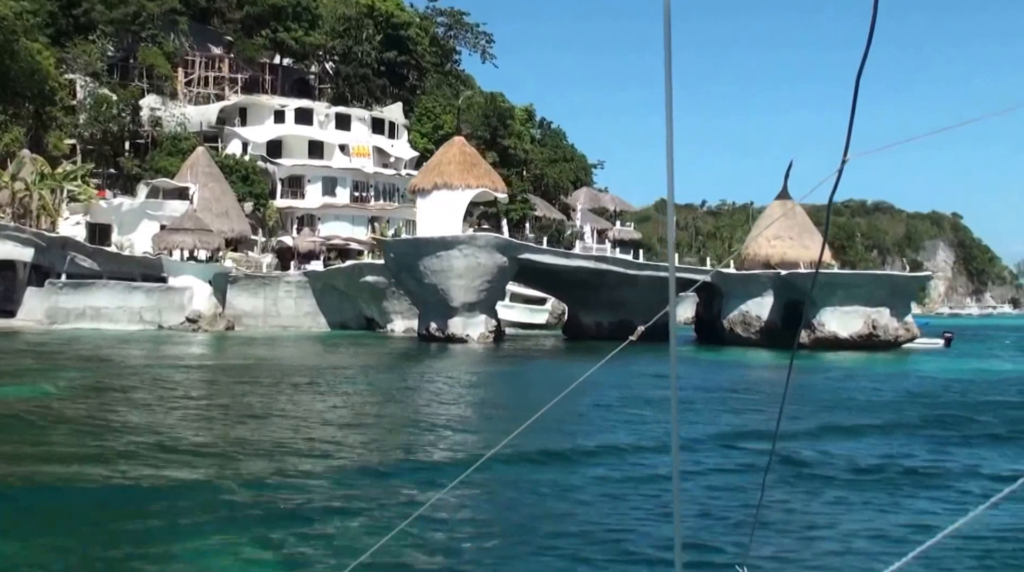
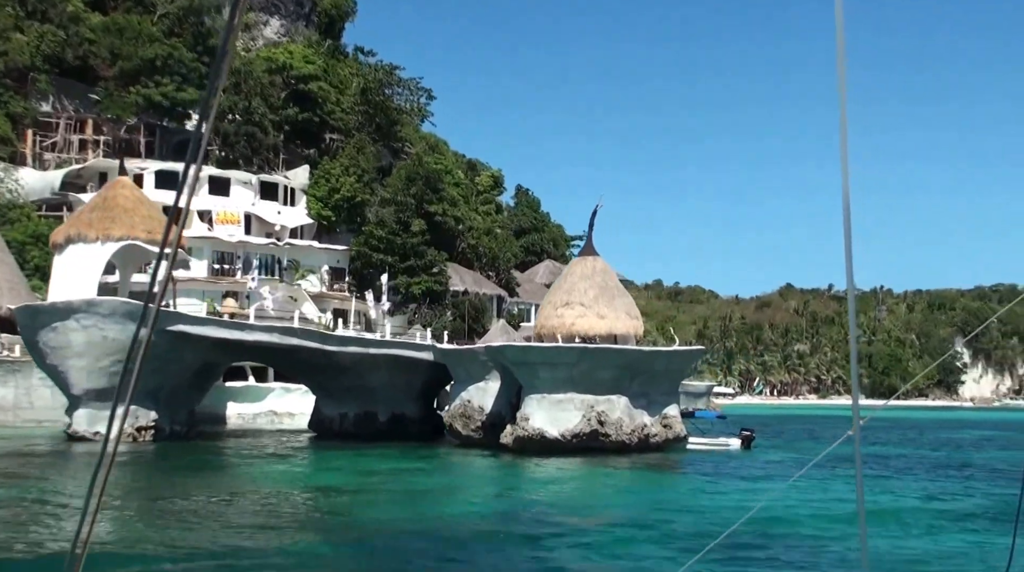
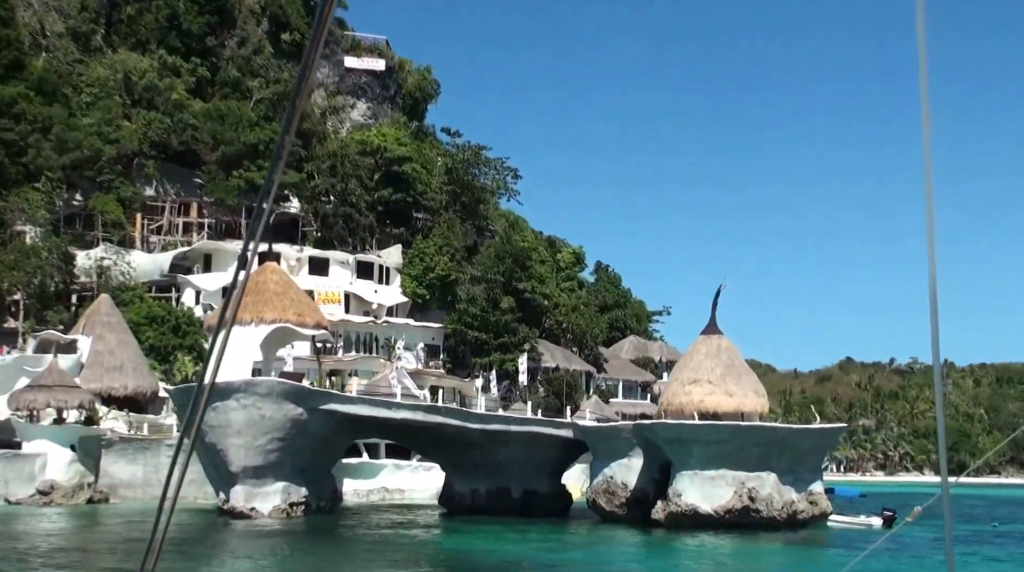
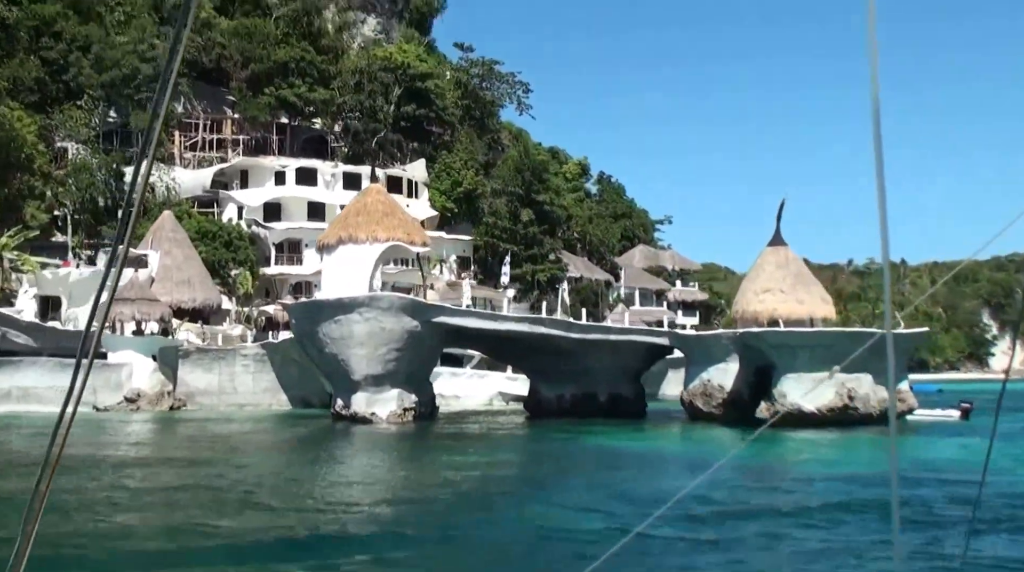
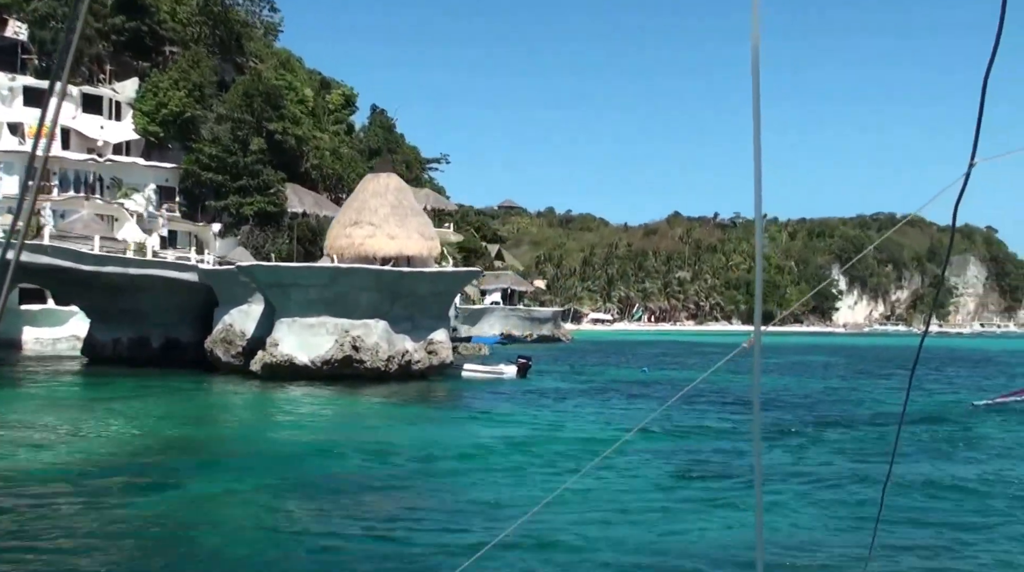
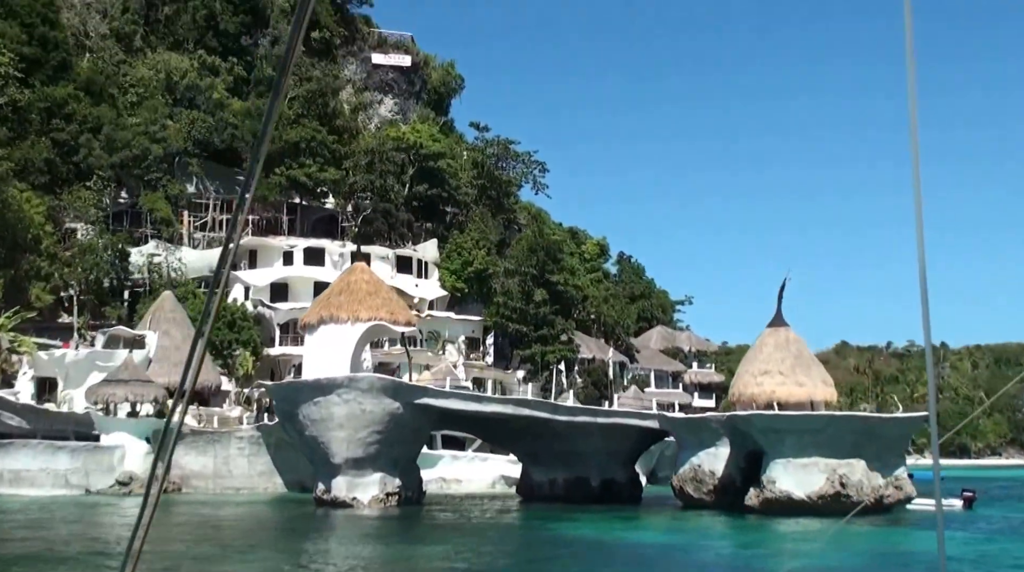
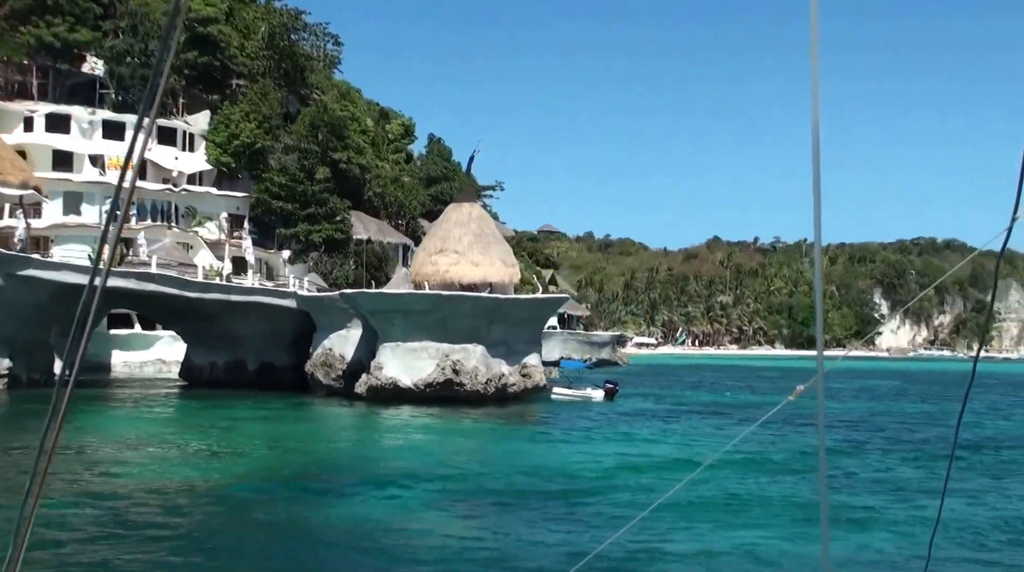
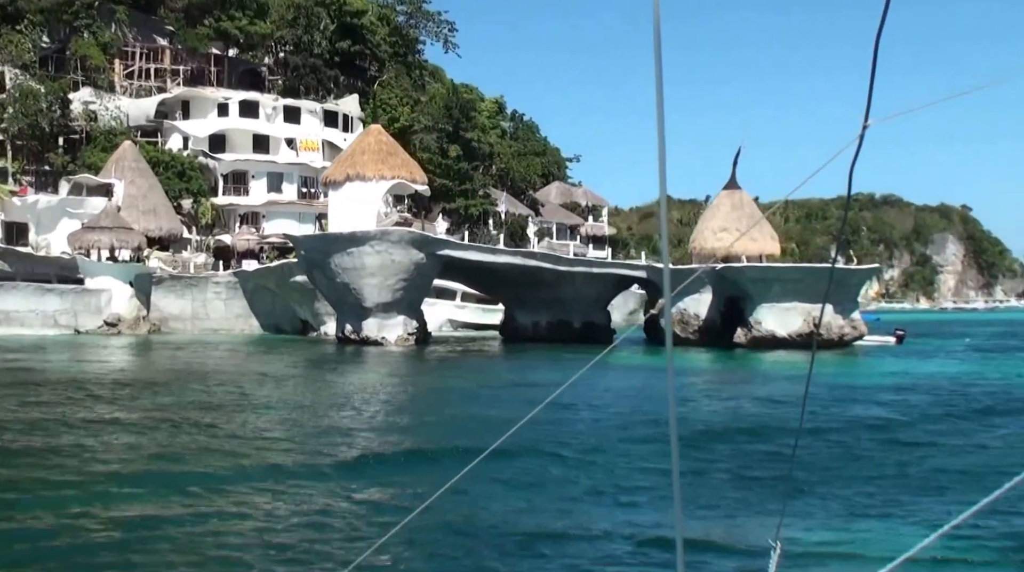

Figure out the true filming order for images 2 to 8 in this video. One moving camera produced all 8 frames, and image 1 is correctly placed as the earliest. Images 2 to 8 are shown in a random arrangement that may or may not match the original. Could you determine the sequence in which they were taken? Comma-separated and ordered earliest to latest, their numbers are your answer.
8, 4, 6, 3, 2, 7, 5
